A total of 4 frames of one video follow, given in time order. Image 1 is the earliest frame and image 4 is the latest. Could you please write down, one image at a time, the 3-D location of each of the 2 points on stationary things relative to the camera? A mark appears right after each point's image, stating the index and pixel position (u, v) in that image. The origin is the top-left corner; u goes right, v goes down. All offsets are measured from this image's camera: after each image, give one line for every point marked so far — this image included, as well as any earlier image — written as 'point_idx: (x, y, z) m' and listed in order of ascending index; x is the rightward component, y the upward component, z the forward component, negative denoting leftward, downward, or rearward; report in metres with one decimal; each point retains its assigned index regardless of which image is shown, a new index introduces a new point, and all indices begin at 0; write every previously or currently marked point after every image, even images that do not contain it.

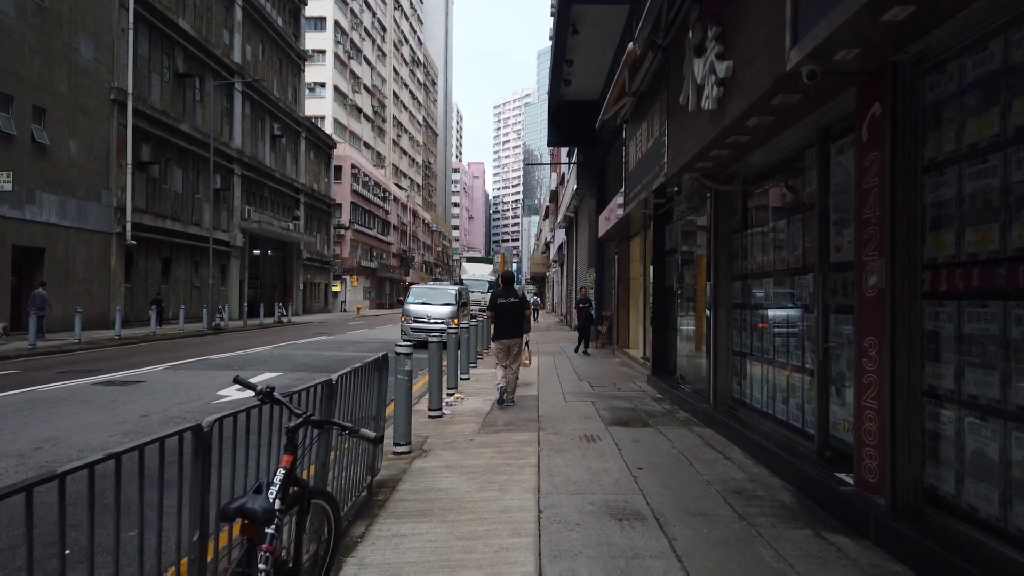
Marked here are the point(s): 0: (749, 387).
0: (+2.4, -1.0, +7.5) m
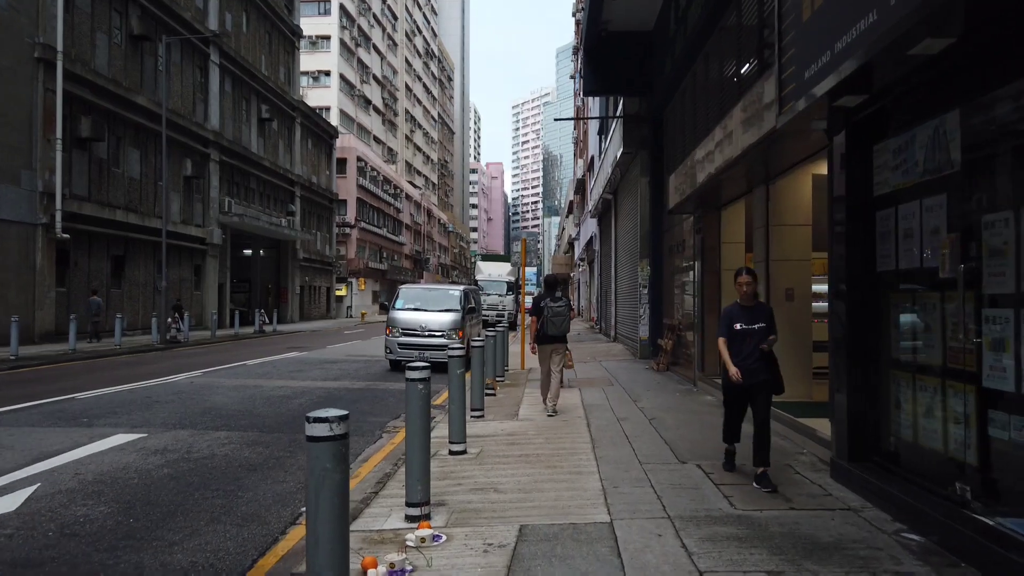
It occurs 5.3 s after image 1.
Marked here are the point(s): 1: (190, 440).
0: (+2.6, -0.9, +1.3) m
1: (-3.5, -1.7, +8.1) m
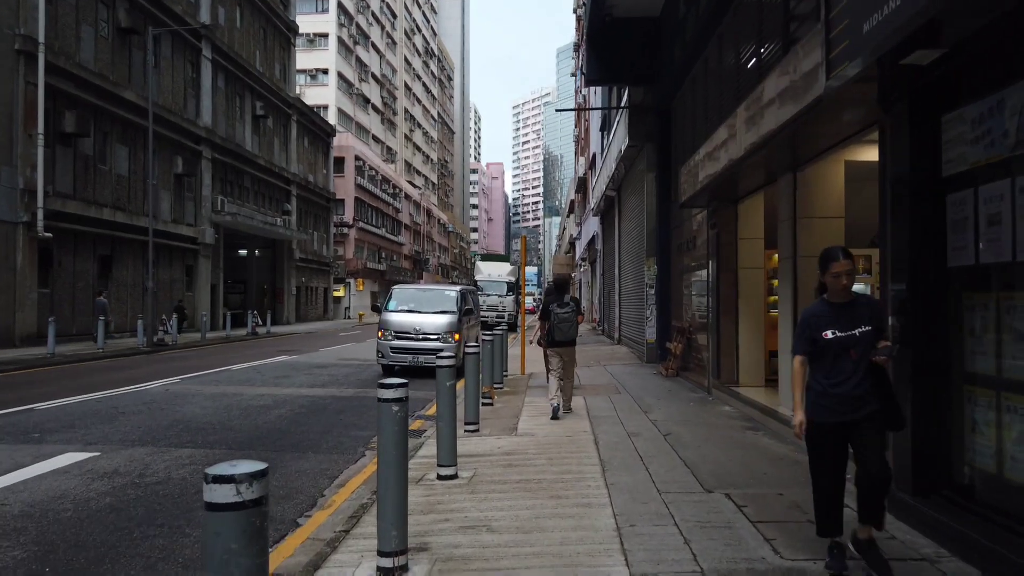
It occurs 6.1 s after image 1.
0: (+2.5, -0.9, +0.4) m
1: (-3.5, -1.7, +7.1) m
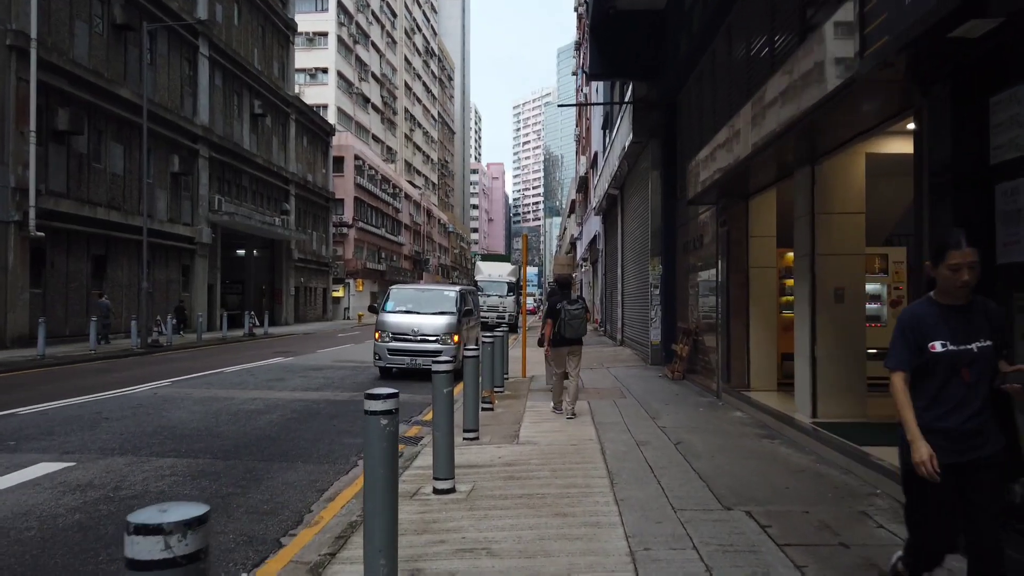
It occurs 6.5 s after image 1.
0: (+2.5, -0.9, -0.1) m
1: (-3.5, -1.7, +6.7) m
